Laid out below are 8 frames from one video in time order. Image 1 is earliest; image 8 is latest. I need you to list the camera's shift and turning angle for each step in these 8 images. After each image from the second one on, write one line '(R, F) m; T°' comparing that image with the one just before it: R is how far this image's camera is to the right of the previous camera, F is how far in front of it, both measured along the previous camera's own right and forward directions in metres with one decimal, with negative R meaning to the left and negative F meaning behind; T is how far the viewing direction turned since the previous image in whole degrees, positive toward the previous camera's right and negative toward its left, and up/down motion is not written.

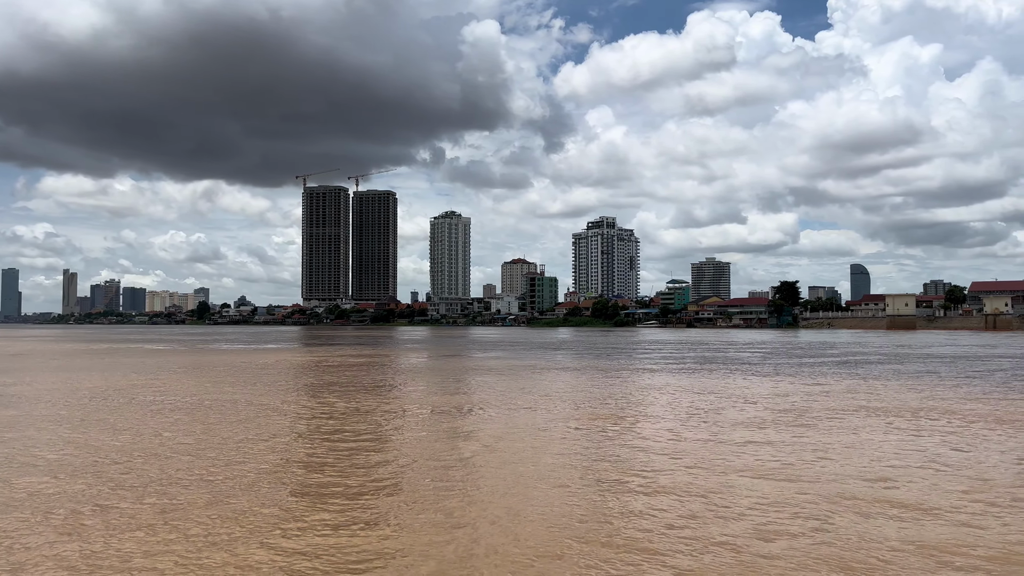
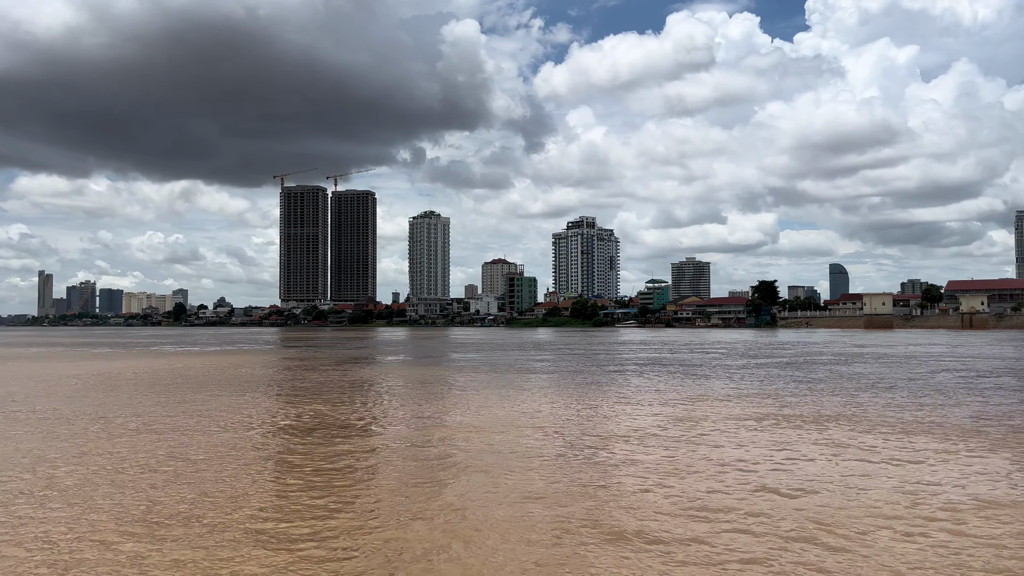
(+0.7, +0.3) m; +1°
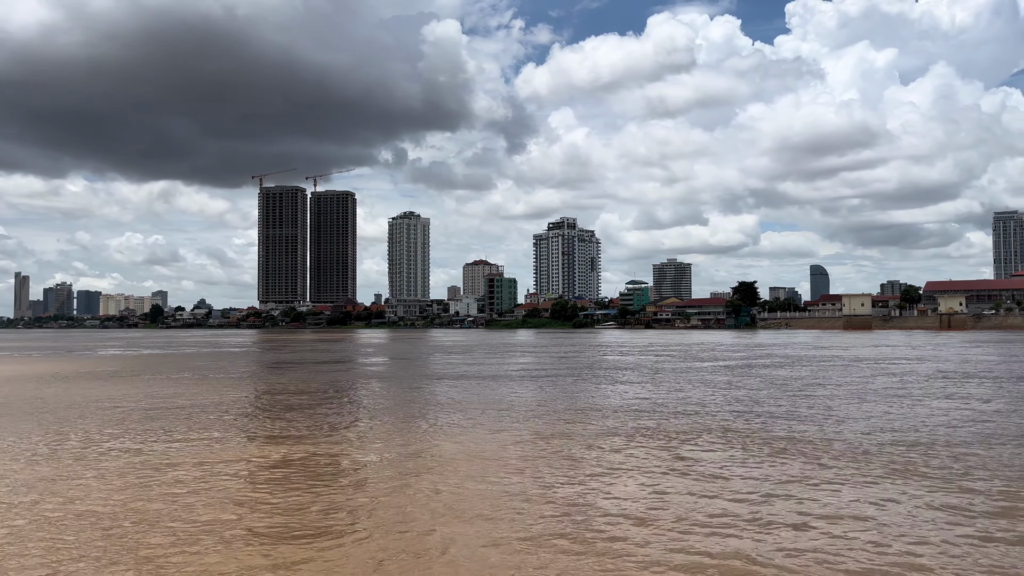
(+0.8, +0.3) m; +1°
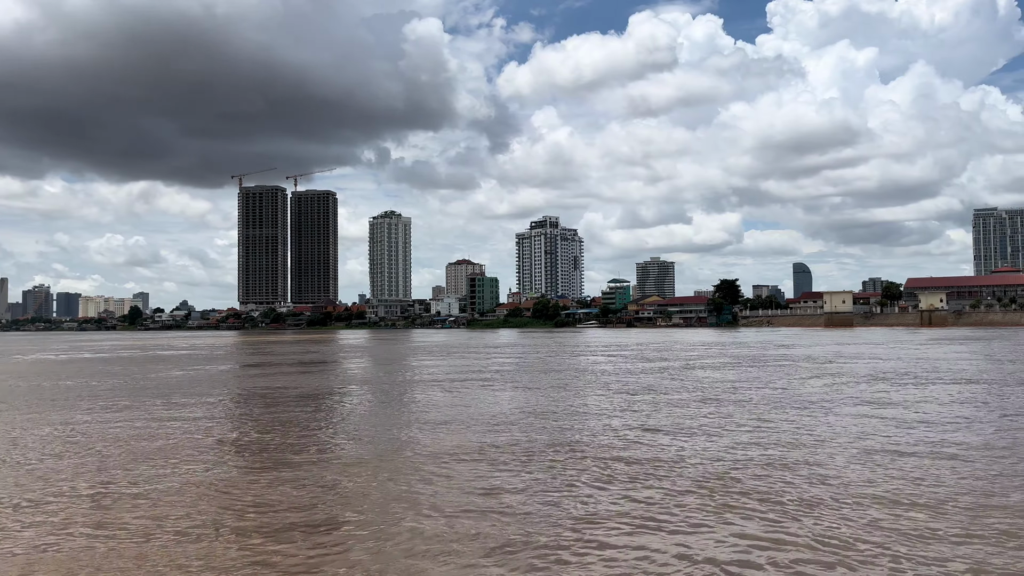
(+0.8, +0.3) m; +1°
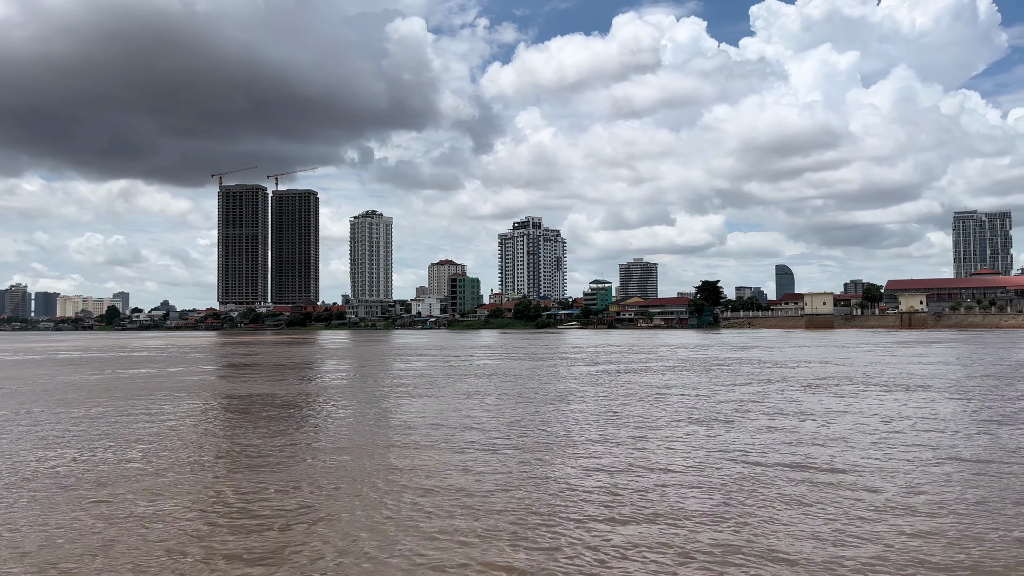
(+0.8, +0.2) m; +1°
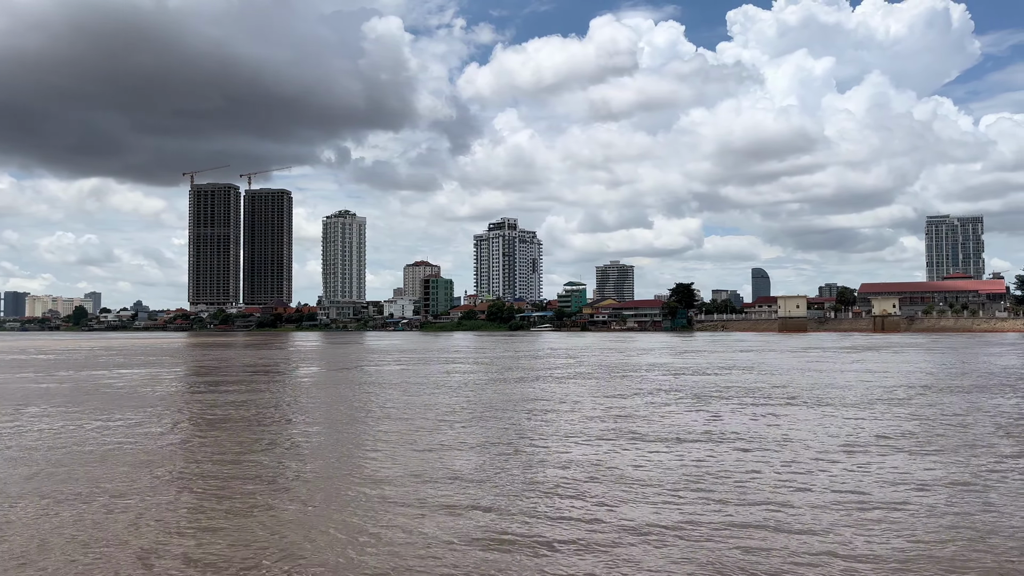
(+1.1, +0.3) m; +1°
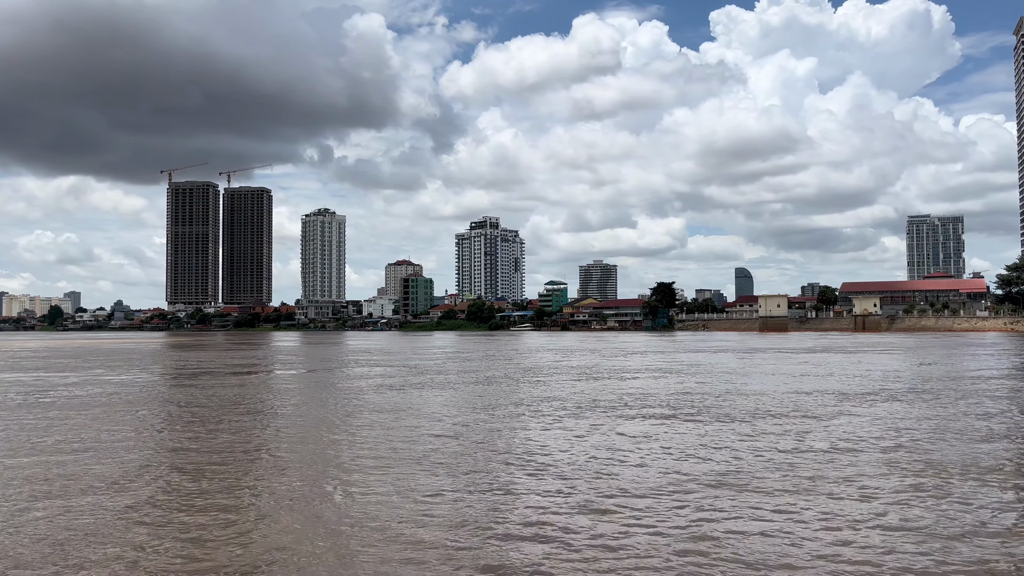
(+1.0, +0.3) m; +1°
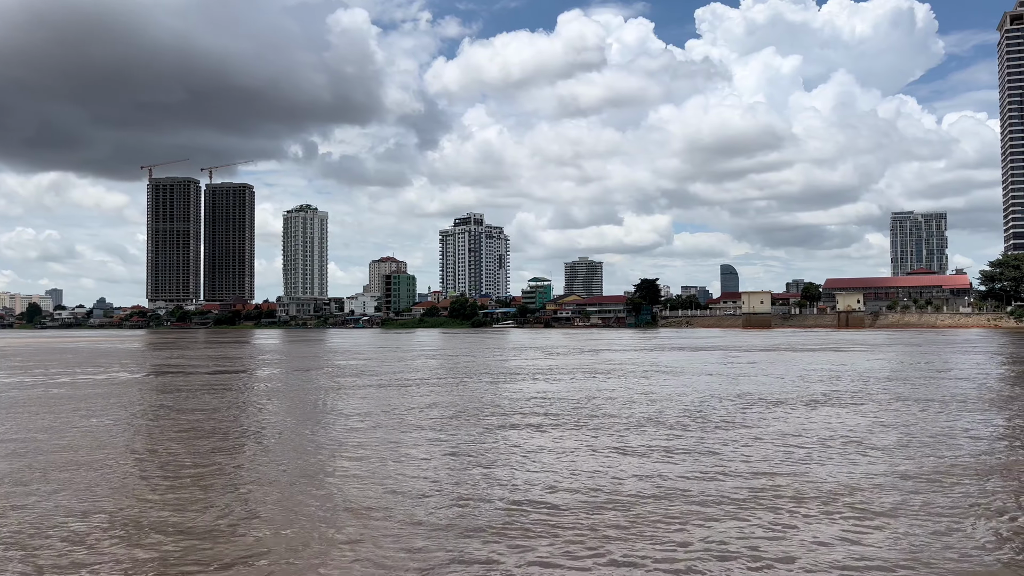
(+0.8, +0.2) m; +1°
